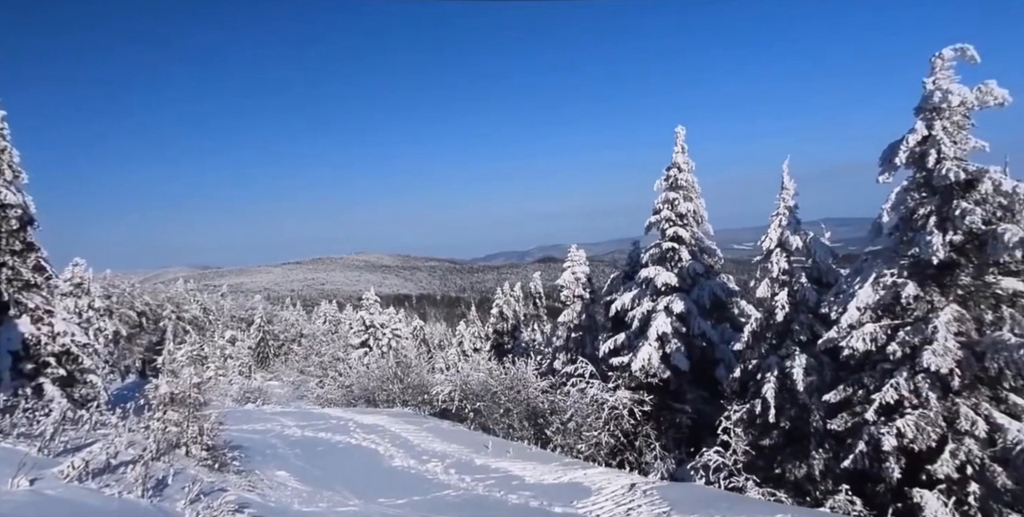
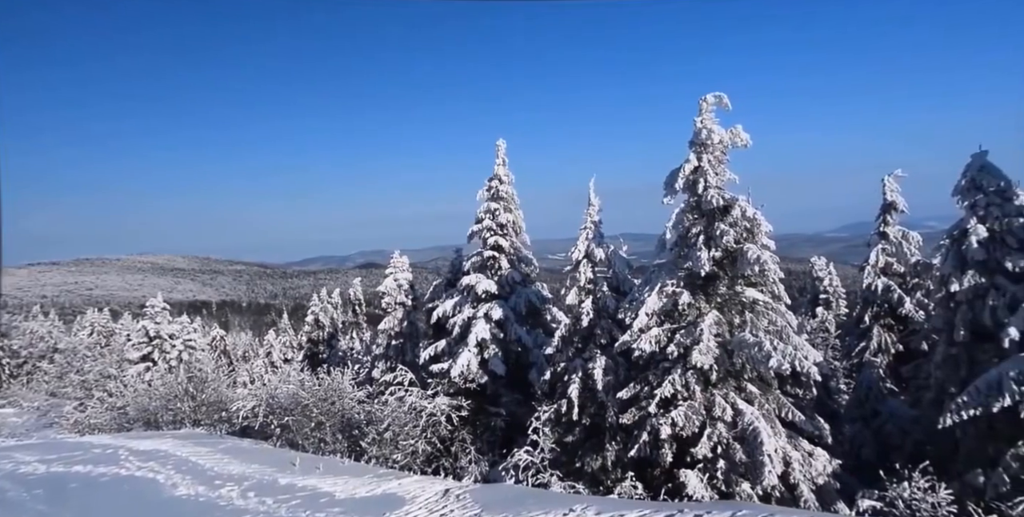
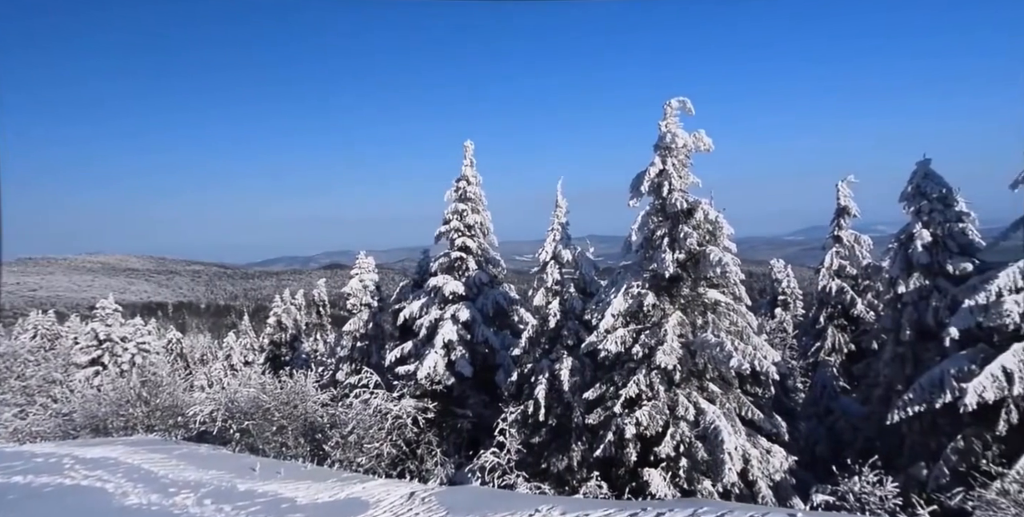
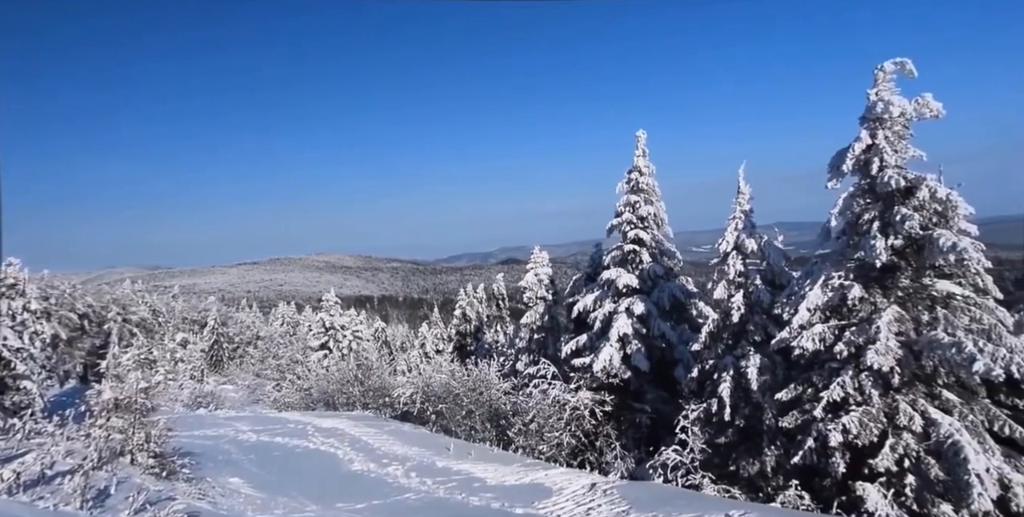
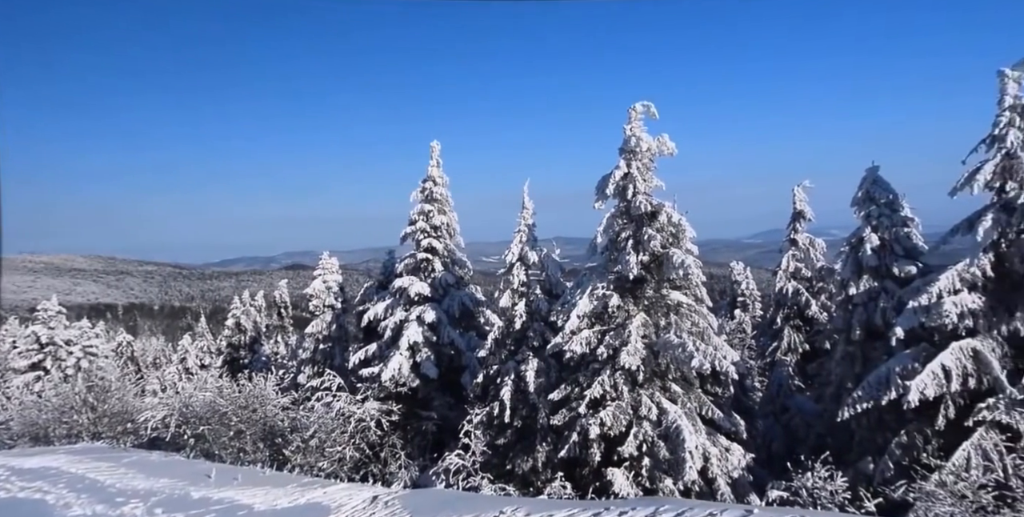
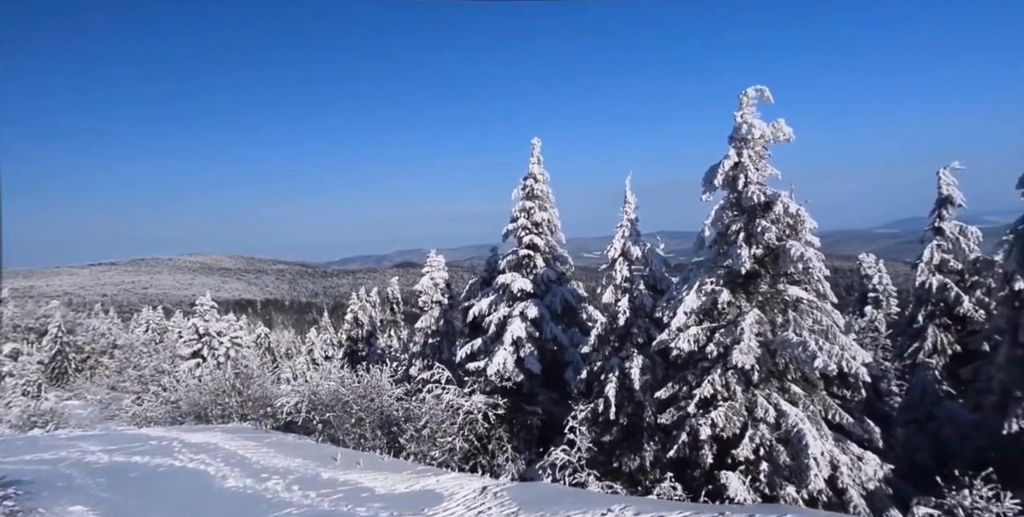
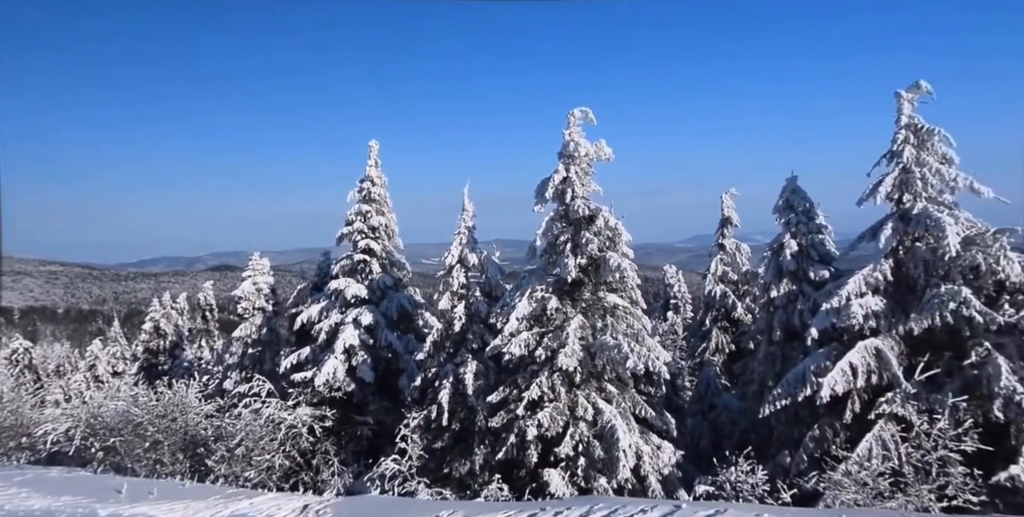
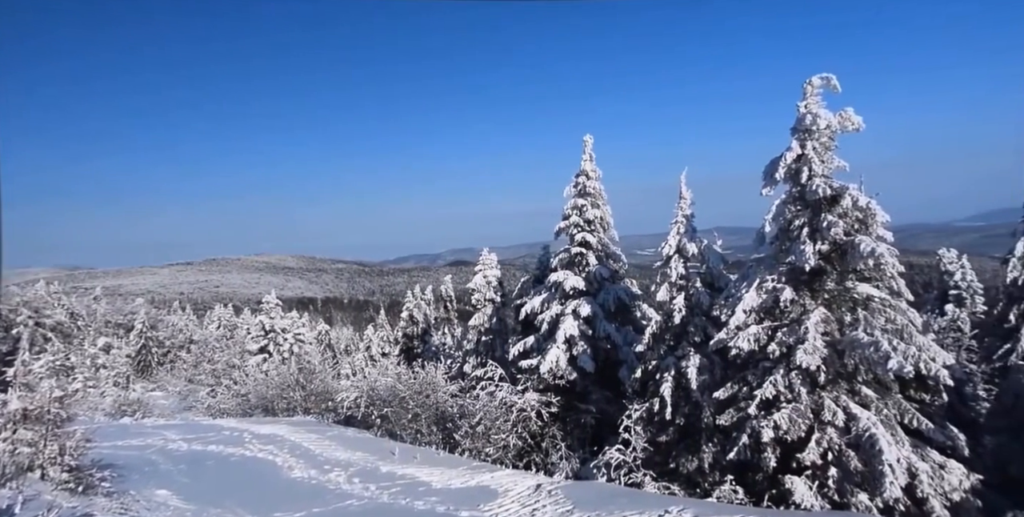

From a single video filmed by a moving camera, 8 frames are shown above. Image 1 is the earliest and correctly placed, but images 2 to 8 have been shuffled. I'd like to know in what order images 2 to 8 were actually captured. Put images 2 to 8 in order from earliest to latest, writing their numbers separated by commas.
4, 8, 6, 2, 3, 5, 7
